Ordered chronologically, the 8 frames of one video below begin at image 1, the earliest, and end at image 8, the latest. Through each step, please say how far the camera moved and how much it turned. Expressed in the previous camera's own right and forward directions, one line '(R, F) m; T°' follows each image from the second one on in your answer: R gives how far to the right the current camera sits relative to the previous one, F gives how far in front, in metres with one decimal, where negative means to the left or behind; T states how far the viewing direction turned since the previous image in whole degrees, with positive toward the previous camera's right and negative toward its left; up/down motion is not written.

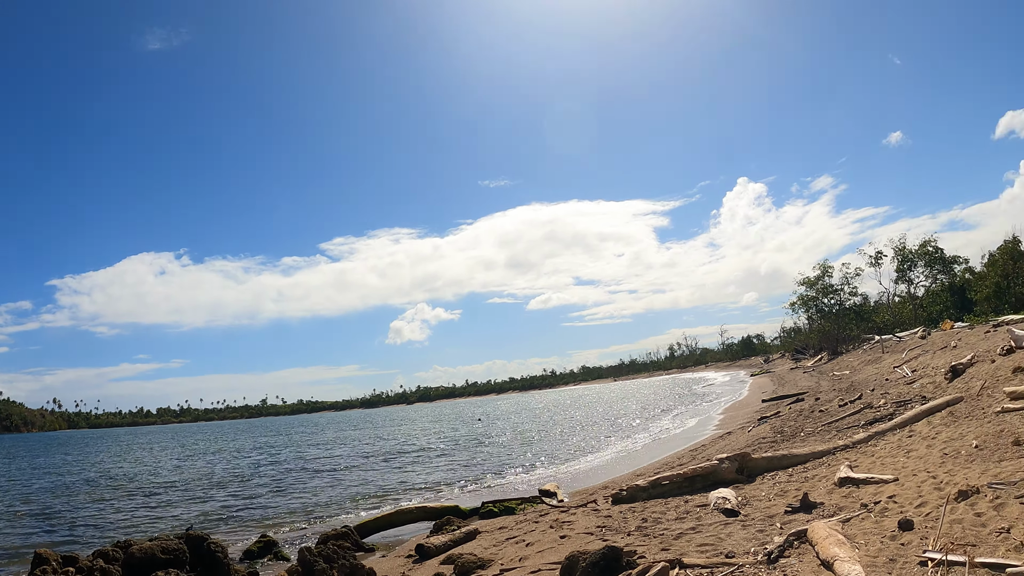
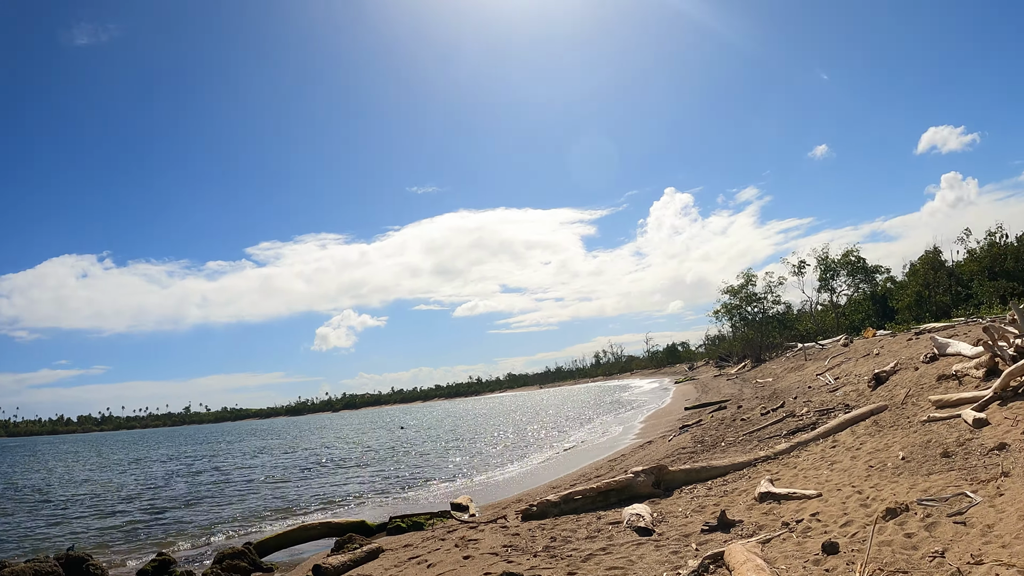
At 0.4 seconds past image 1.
(+0.8, +1.5) m; +7°
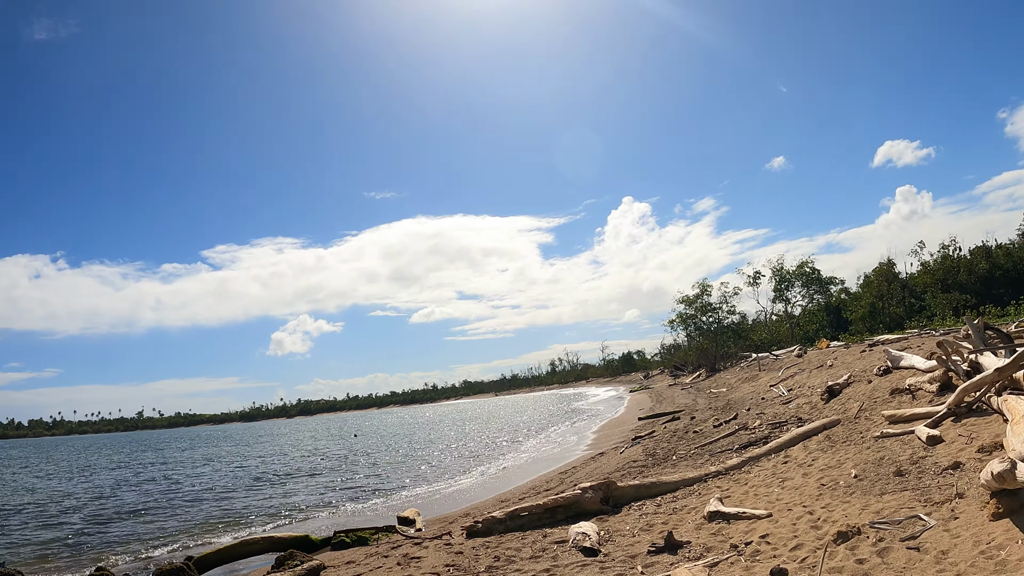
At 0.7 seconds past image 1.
(+0.4, +0.6) m; +4°
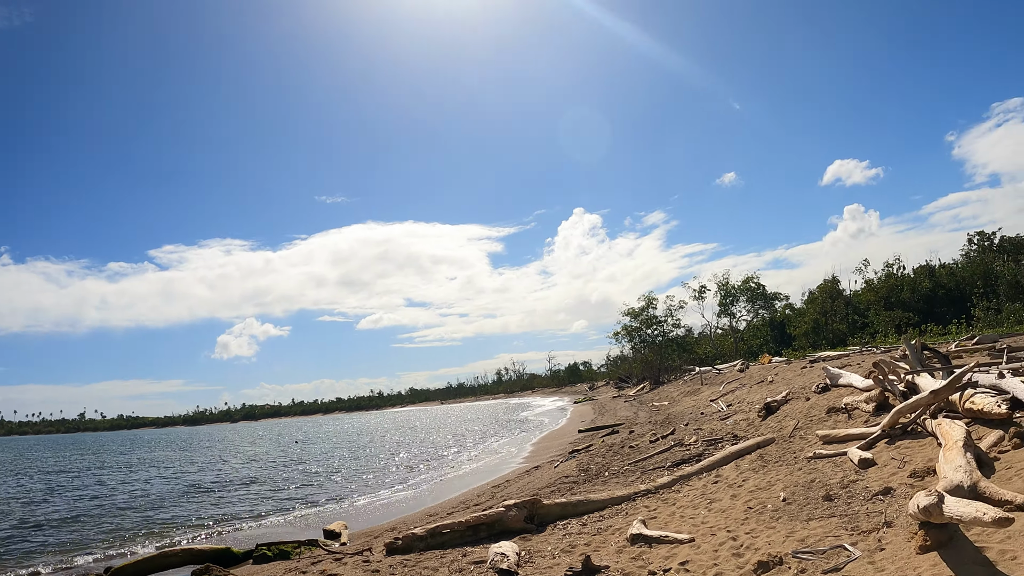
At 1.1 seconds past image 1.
(+0.5, +0.7) m; +5°
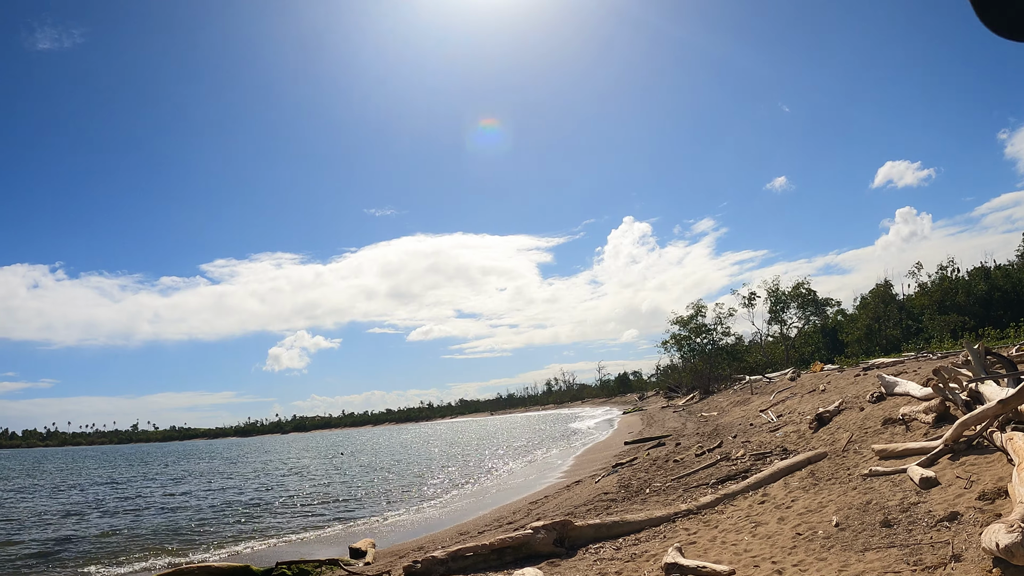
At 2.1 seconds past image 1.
(+0.3, +0.4) m; -5°
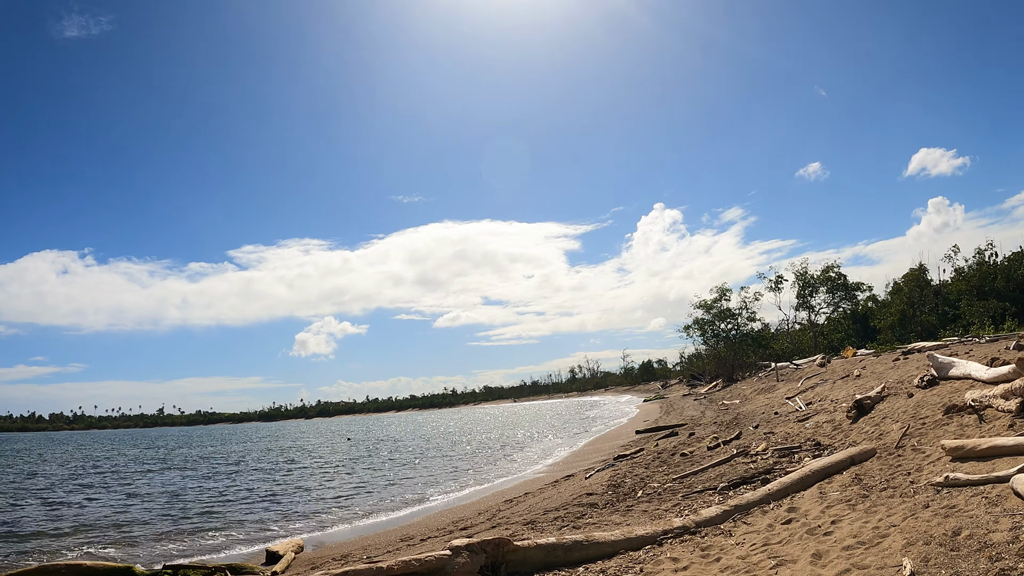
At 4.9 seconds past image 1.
(+1.3, +2.7) m; -3°
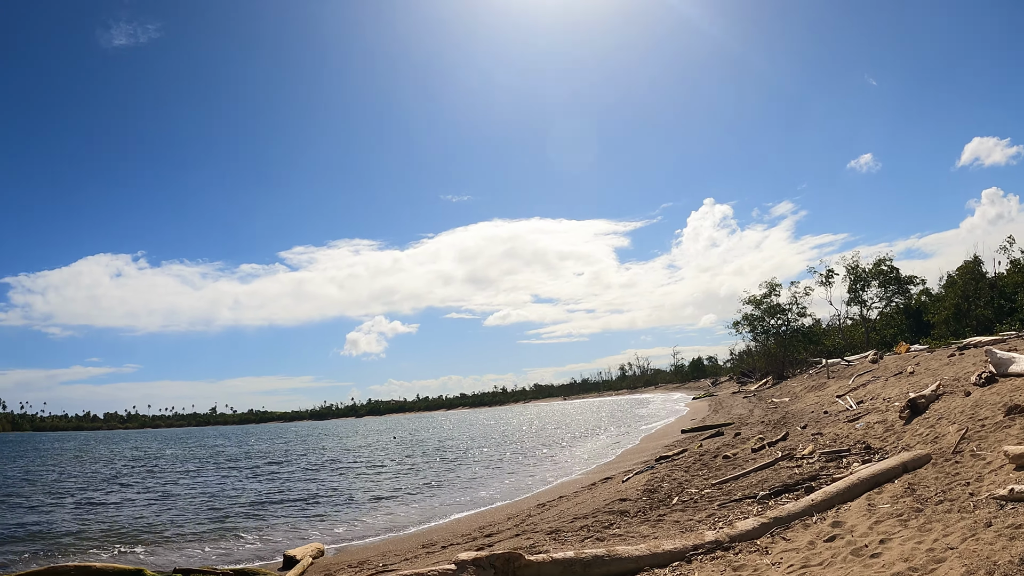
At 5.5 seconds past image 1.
(+0.4, +0.4) m; -5°
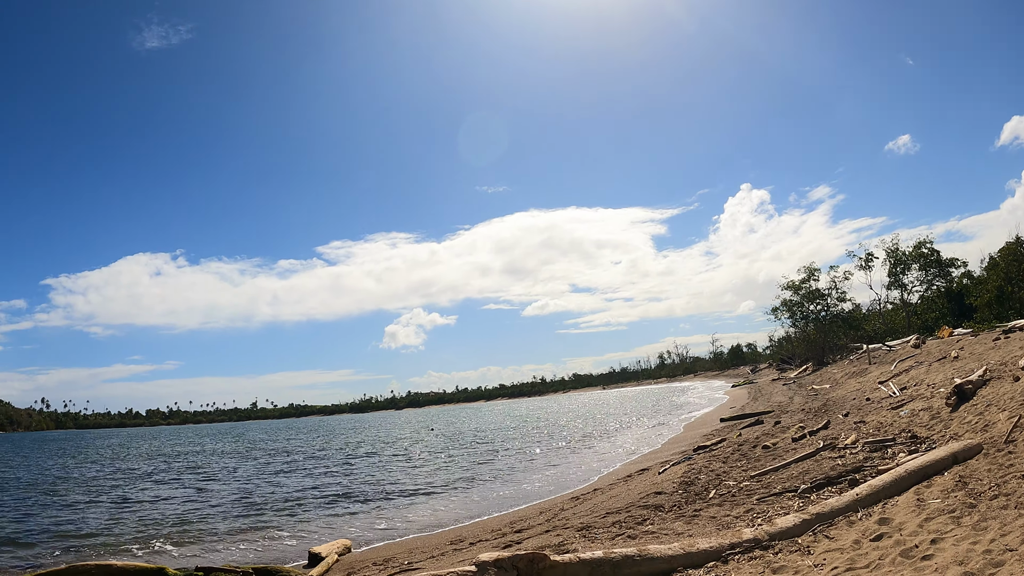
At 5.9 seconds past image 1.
(+0.2, +0.3) m; -4°
